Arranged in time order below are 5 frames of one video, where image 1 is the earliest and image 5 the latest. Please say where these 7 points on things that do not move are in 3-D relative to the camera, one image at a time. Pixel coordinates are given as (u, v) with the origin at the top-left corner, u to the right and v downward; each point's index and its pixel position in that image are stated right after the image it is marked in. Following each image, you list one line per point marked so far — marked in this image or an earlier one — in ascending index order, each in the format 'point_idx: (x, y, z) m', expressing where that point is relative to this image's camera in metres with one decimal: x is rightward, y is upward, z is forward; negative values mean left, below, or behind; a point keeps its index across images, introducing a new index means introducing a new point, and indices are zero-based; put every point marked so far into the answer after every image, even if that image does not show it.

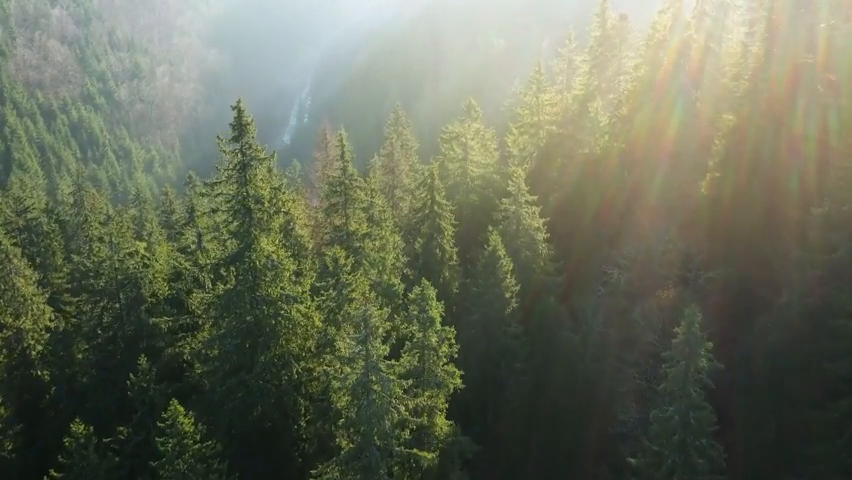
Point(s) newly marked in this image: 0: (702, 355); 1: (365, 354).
0: (+8.5, -3.6, +19.5) m
1: (-1.8, -3.4, +18.9) m
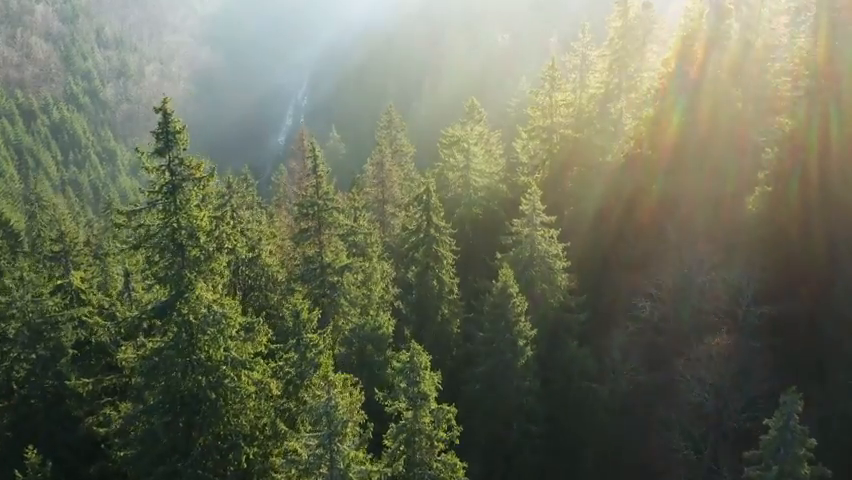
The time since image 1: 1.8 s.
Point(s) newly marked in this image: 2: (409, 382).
0: (+8.3, -4.8, +13.9) m
1: (-2.0, -4.6, +13.3) m
2: (-0.4, -3.6, +16.2) m
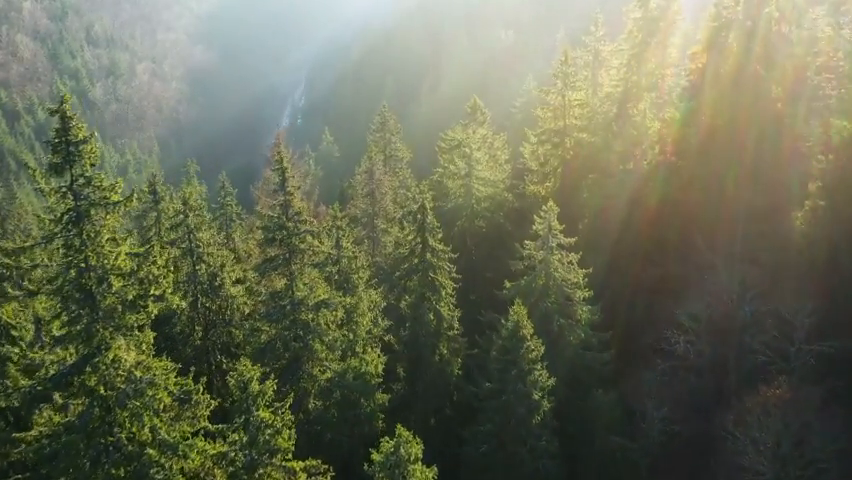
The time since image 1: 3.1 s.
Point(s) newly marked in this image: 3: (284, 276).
0: (+8.1, -5.7, +9.8) m
1: (-2.2, -5.5, +9.2) m
2: (-0.6, -4.5, +12.0) m
3: (-4.2, -1.0, +18.9) m
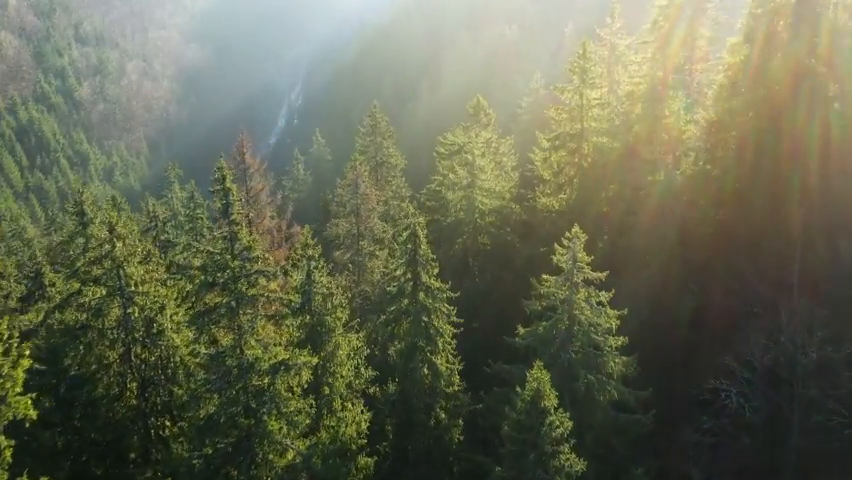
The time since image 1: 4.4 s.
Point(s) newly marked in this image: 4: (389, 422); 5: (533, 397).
0: (+7.9, -6.6, +5.3) m
1: (-2.4, -6.5, +4.7) m
2: (-0.8, -5.4, +7.5) m
3: (-4.4, -2.0, +14.4) m
4: (-1.1, -5.6, +18.4) m
5: (+2.4, -3.5, +14.1) m
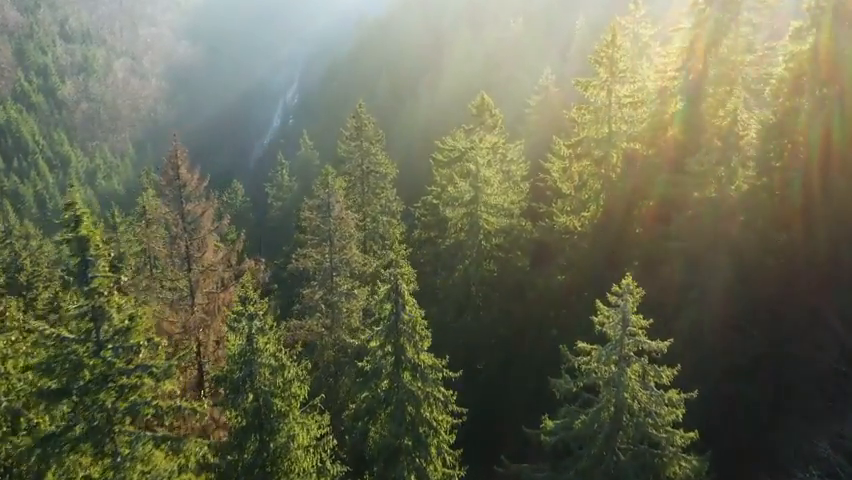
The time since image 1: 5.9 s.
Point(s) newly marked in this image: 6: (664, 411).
0: (+7.6, -7.7, +0.1) m
1: (-2.7, -7.5, -0.5) m
2: (-1.1, -6.5, +2.3) m
3: (-4.6, -3.1, +9.2) m
4: (-1.3, -6.7, +13.3) m
5: (+2.1, -4.5, +9.0) m
6: (+4.6, -3.3, +12.3) m
